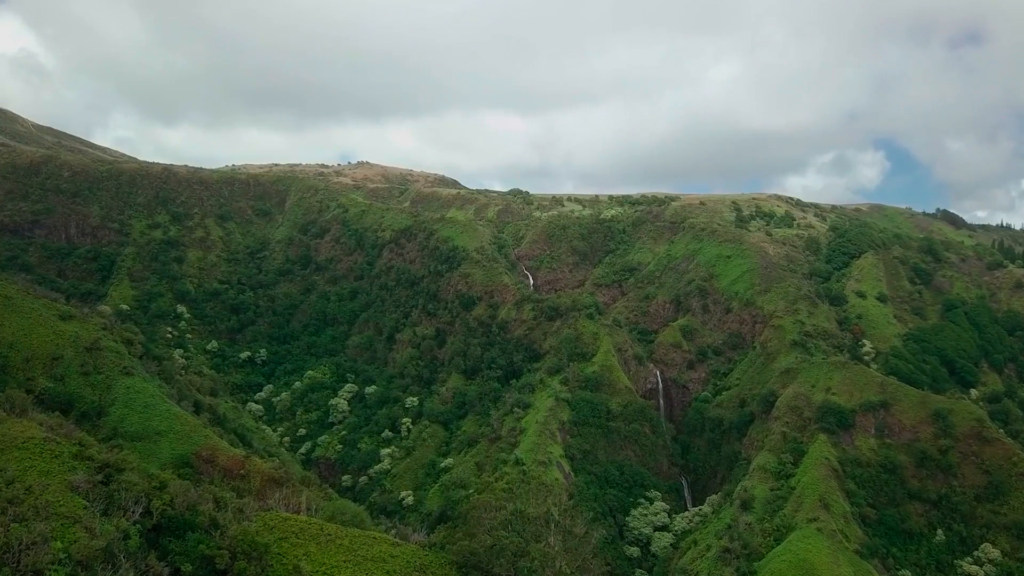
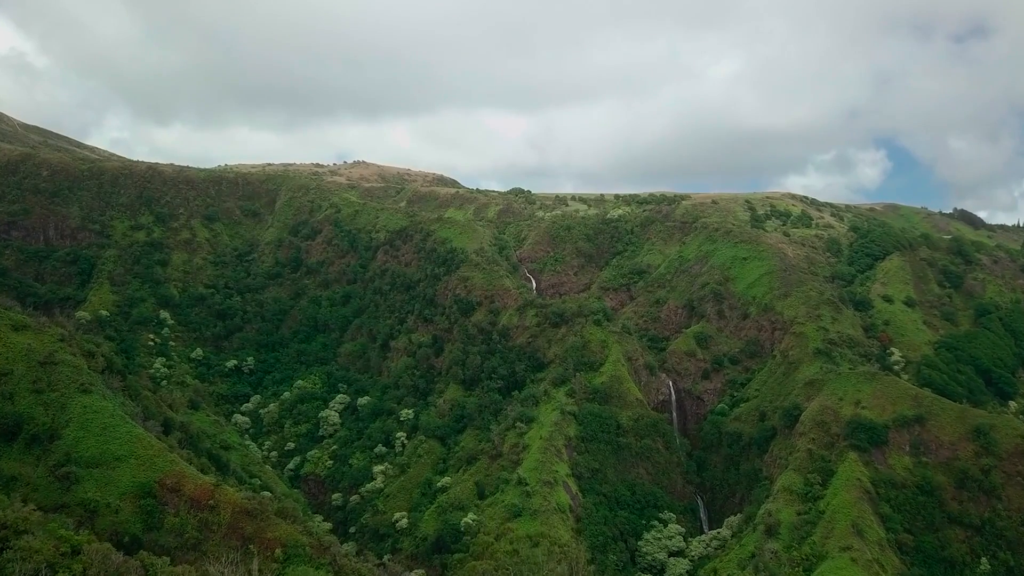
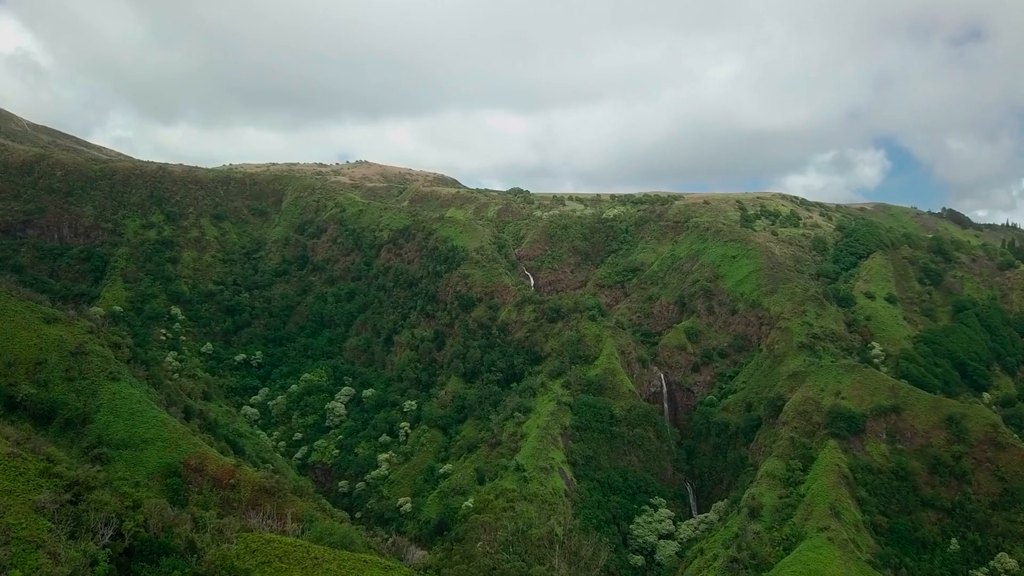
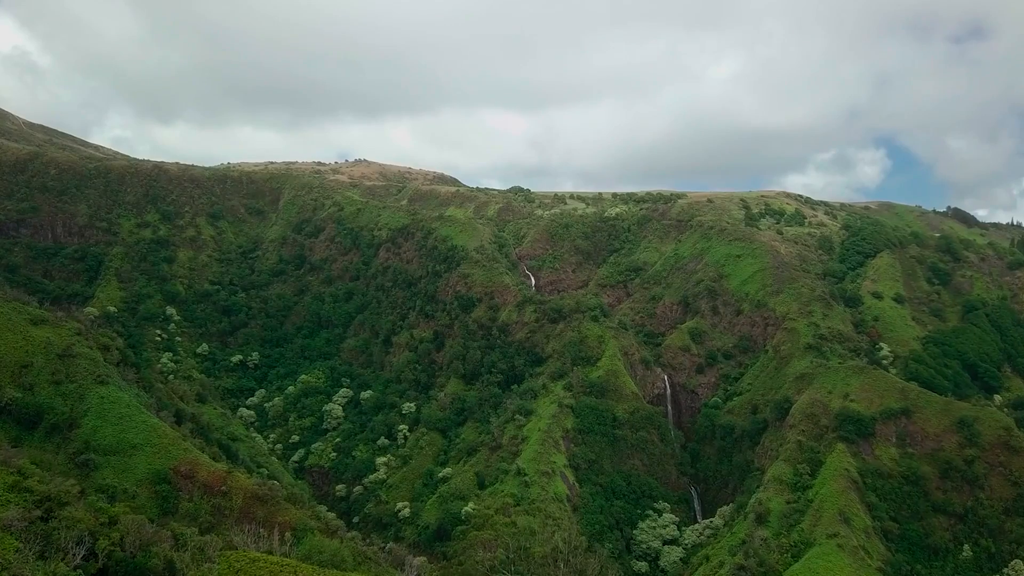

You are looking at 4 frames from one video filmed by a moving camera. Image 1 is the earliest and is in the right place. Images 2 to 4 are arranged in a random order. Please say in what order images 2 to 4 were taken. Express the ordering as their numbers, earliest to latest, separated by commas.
3, 4, 2
